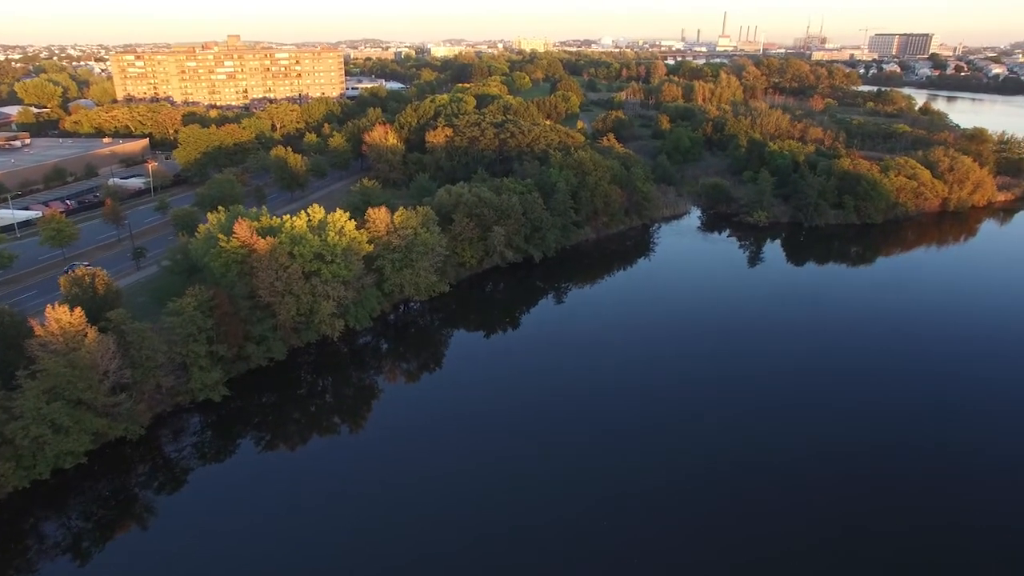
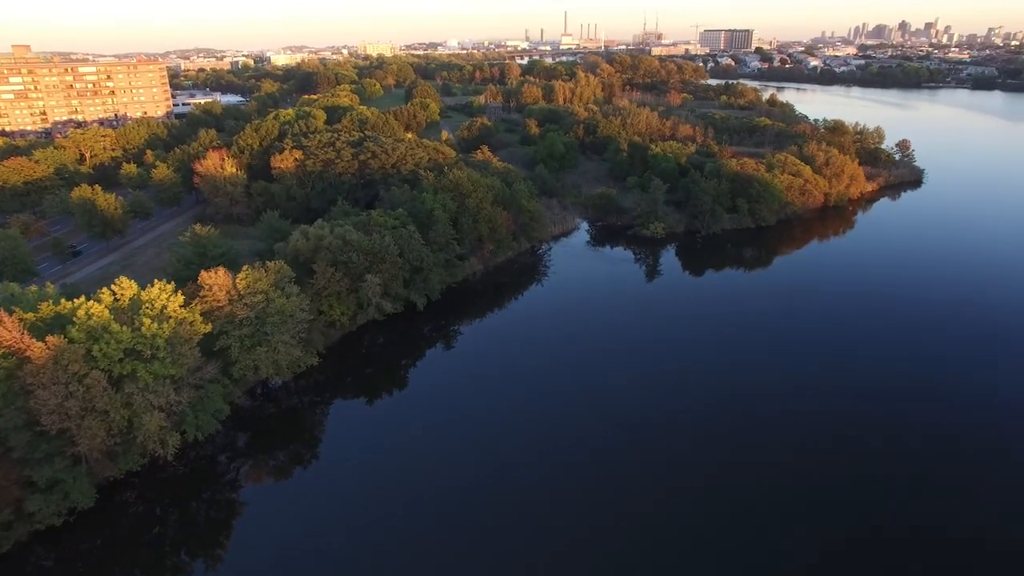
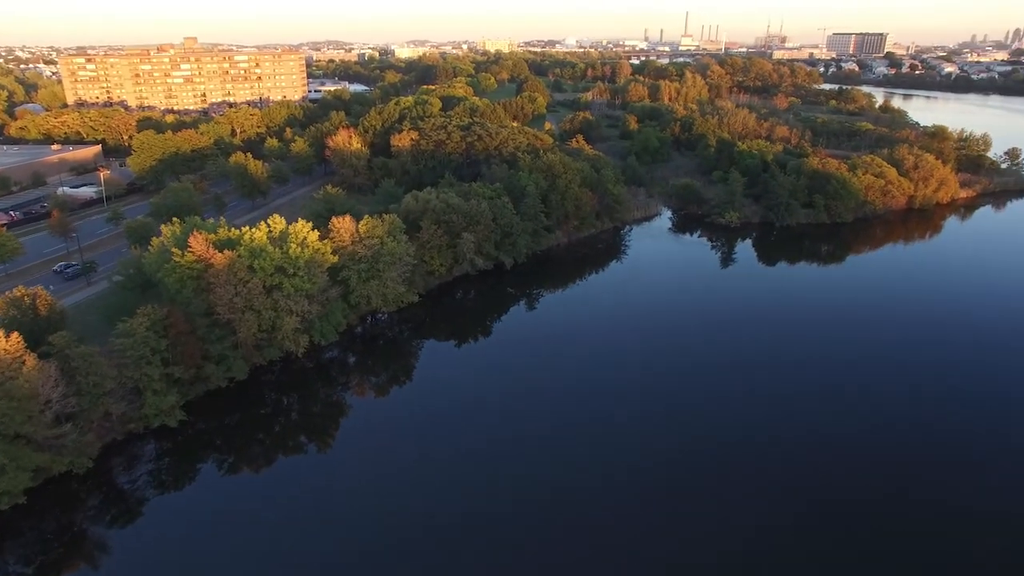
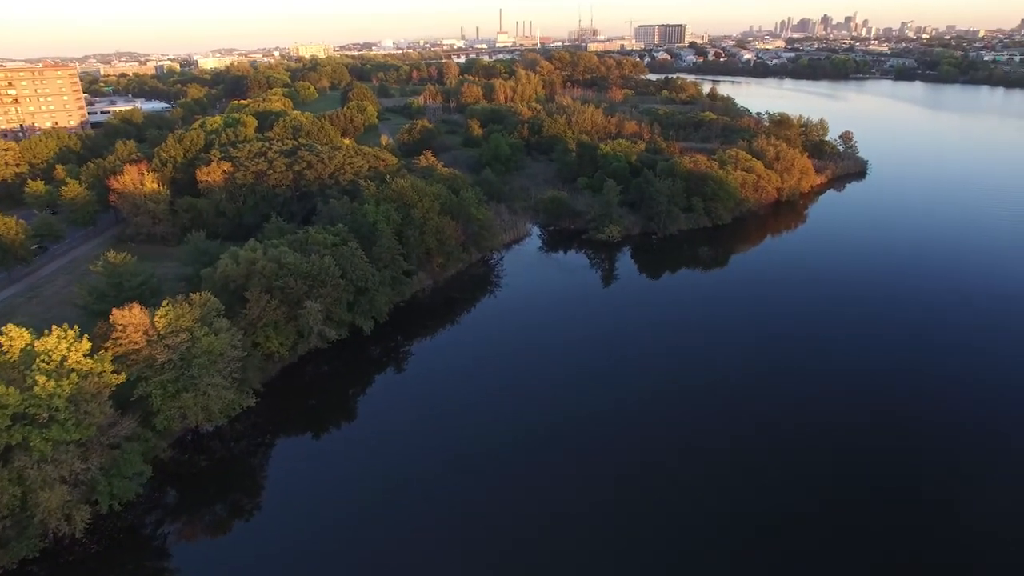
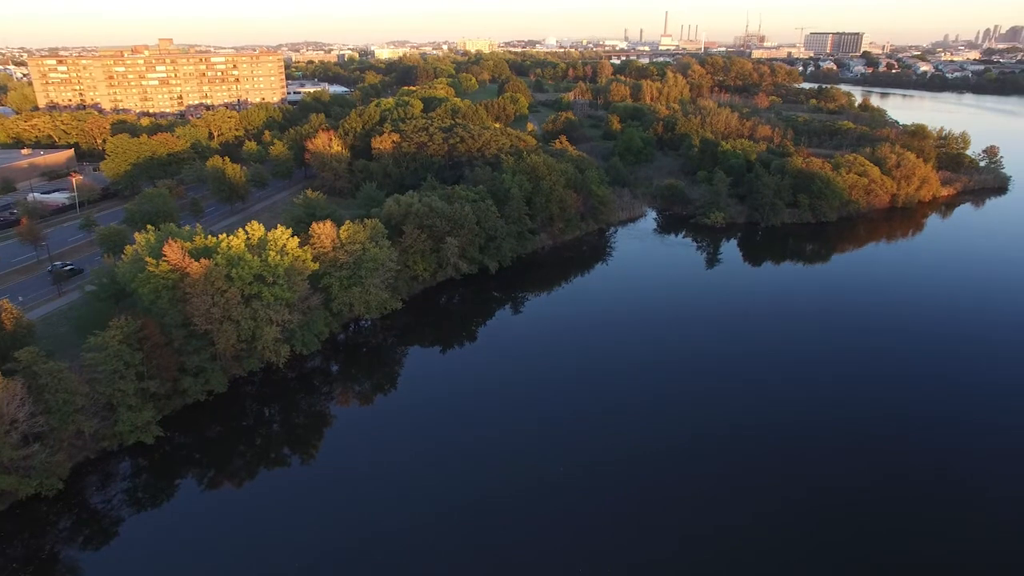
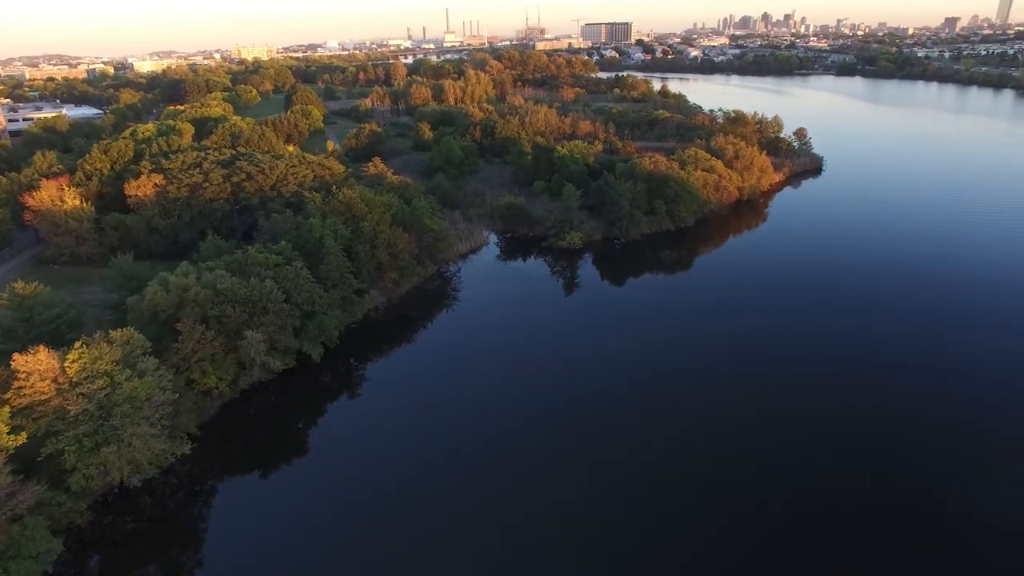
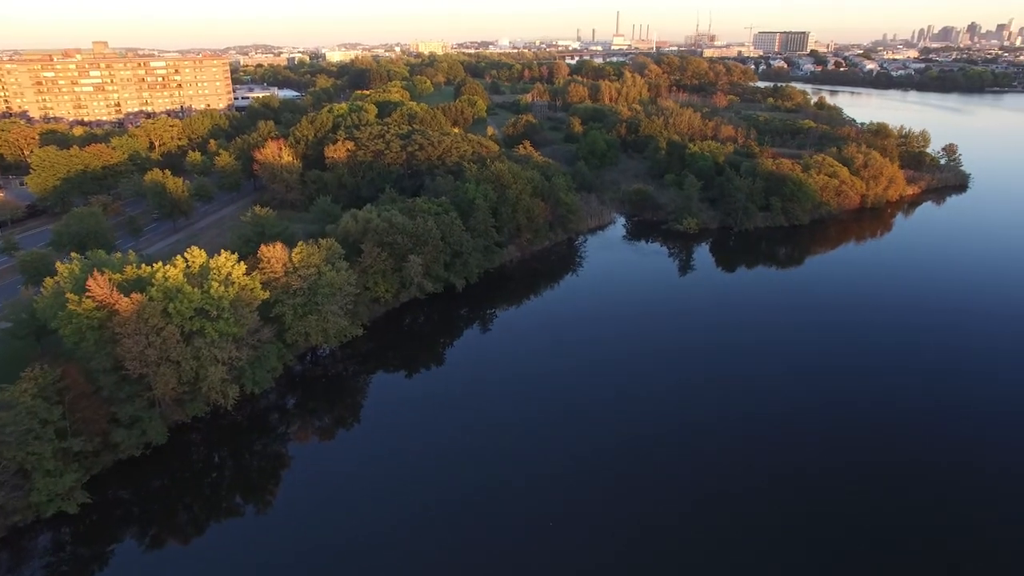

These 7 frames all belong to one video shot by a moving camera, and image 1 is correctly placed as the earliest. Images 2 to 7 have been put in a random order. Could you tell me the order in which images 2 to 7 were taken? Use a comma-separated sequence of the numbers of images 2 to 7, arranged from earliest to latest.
3, 5, 7, 2, 4, 6
